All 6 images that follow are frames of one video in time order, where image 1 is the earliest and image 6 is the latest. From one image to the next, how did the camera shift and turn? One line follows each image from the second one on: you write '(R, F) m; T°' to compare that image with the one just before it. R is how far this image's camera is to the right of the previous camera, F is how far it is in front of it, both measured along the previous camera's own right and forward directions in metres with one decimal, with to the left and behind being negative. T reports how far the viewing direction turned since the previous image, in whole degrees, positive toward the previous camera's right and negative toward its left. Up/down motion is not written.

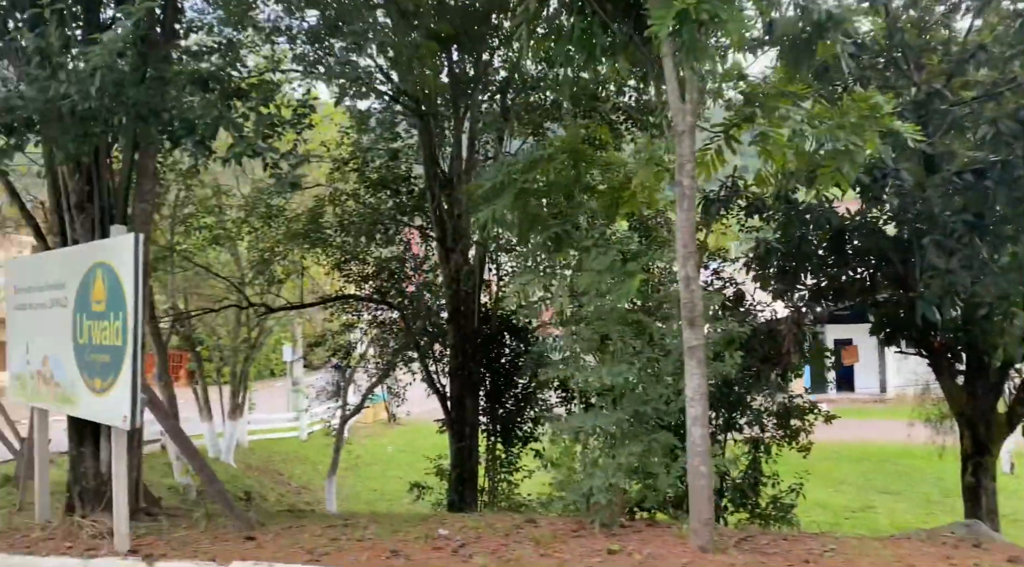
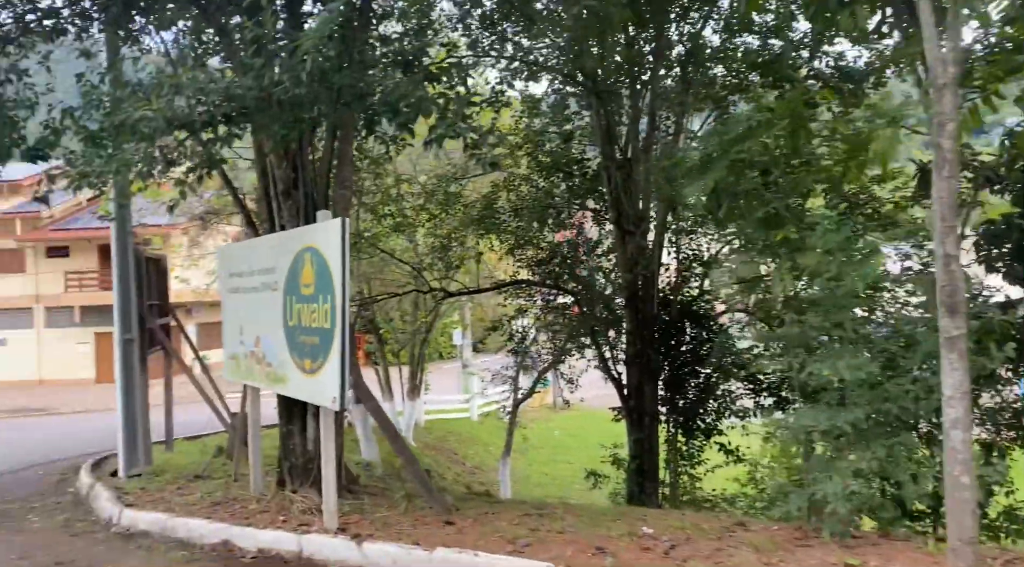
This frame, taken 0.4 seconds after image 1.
(-0.2, +0.2) m; -11°
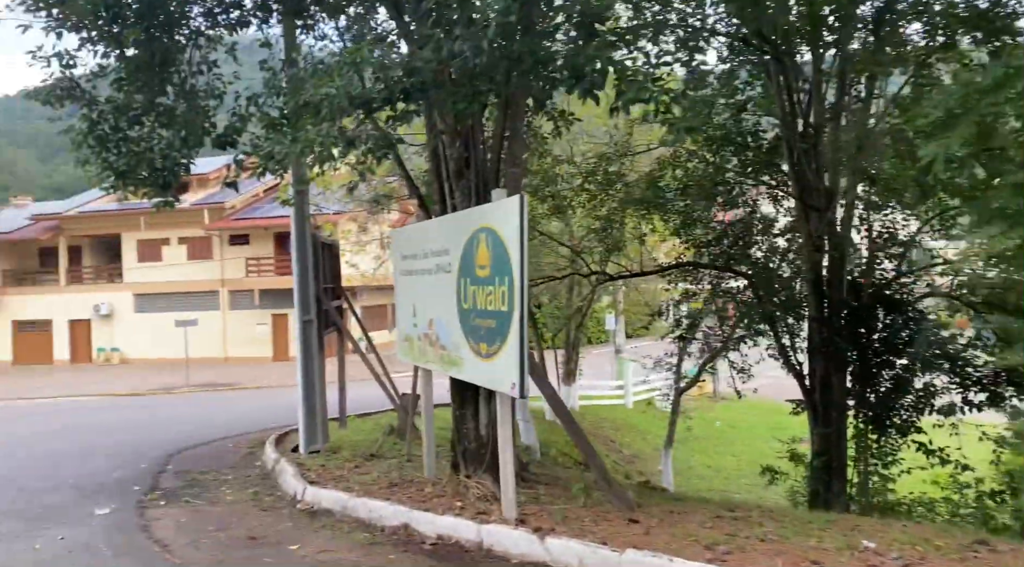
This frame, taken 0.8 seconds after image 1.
(-0.2, +0.3) m; -10°
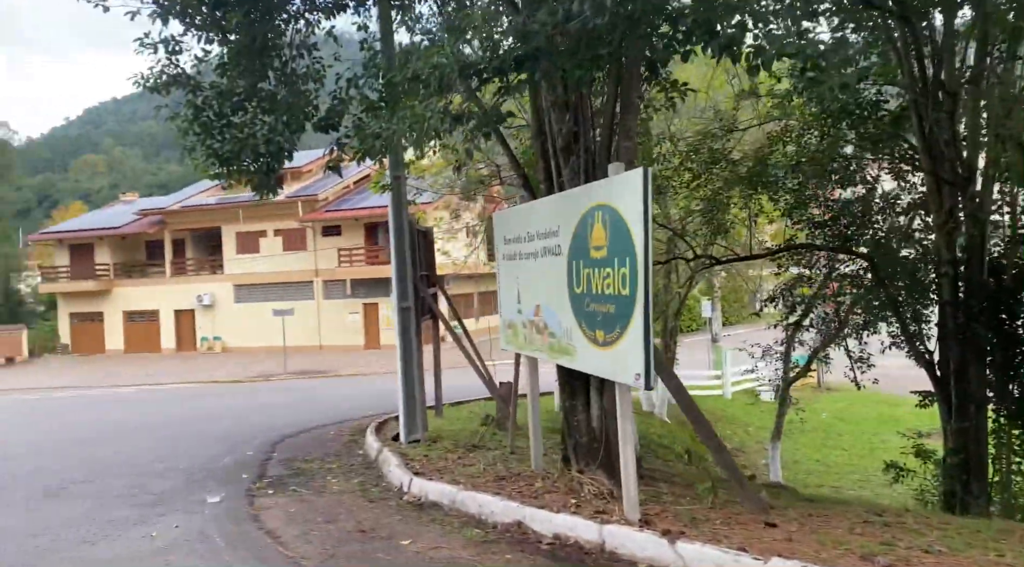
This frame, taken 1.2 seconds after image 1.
(-0.2, +0.3) m; -6°
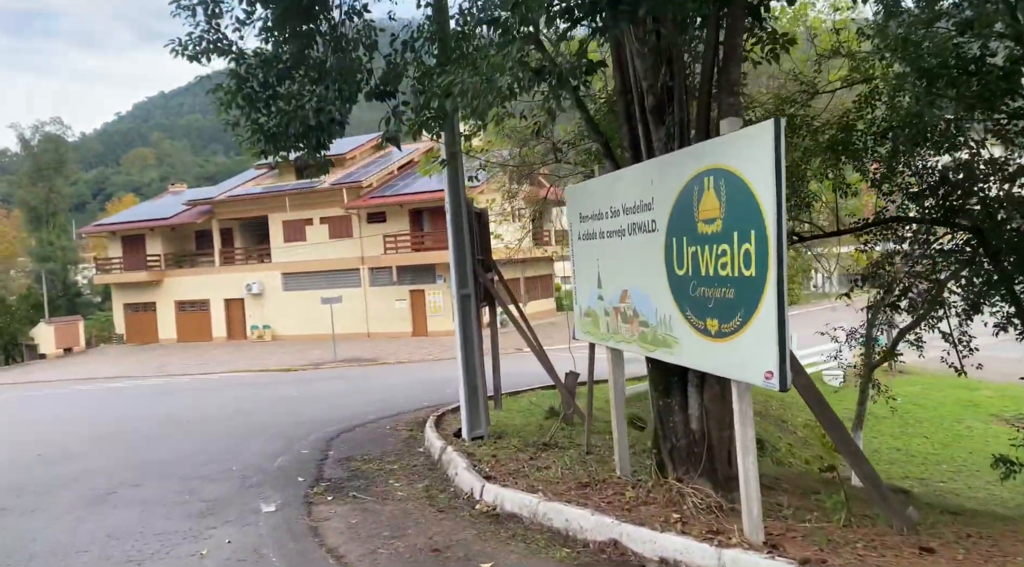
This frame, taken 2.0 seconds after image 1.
(-0.3, +0.8) m; -3°
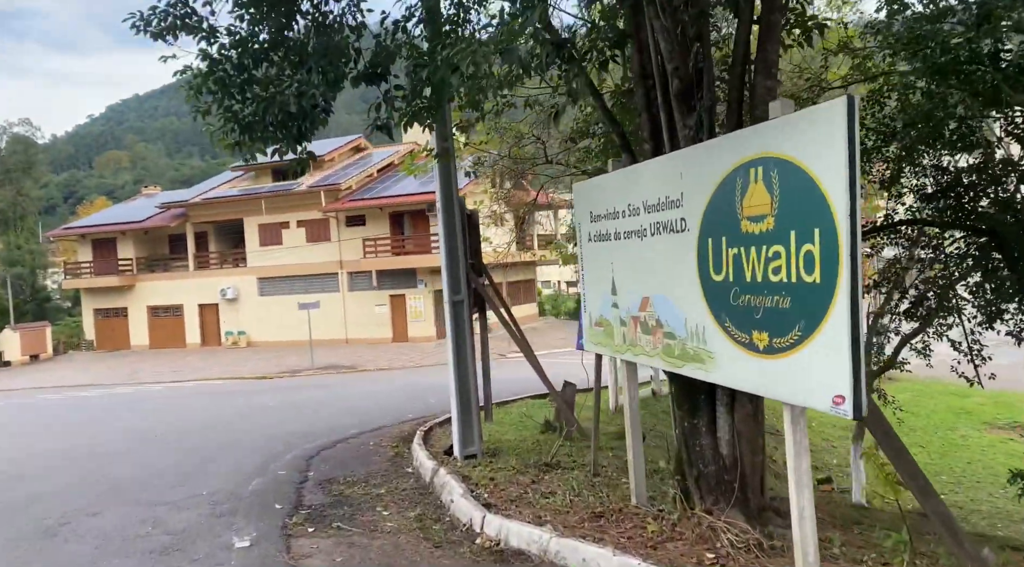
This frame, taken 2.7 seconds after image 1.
(-0.2, +0.6) m; +2°
